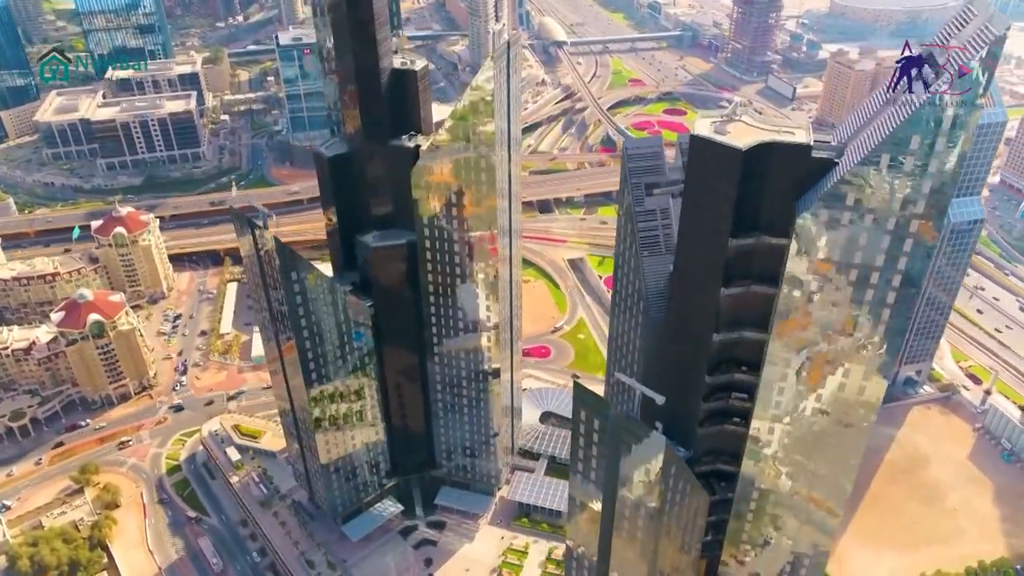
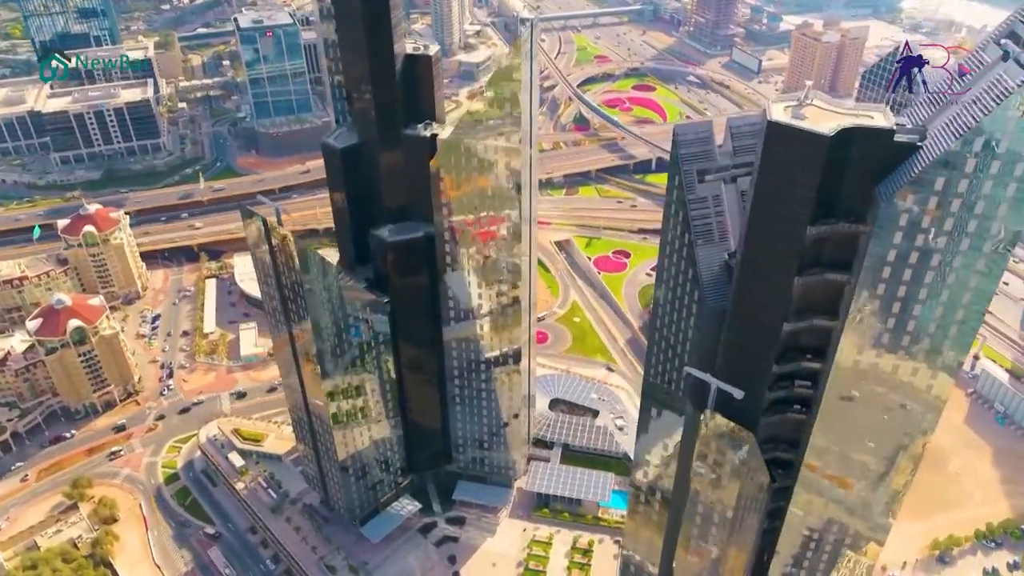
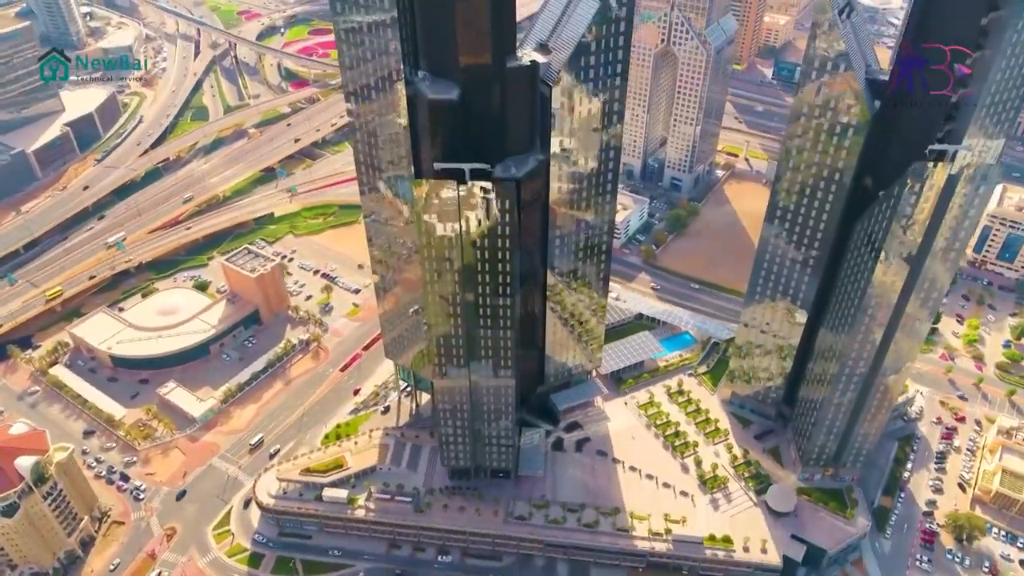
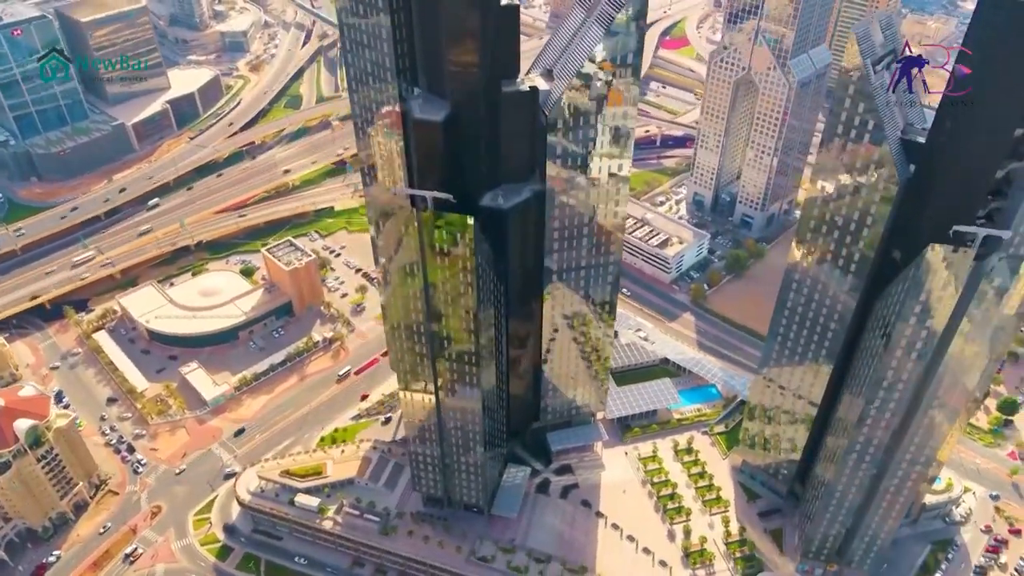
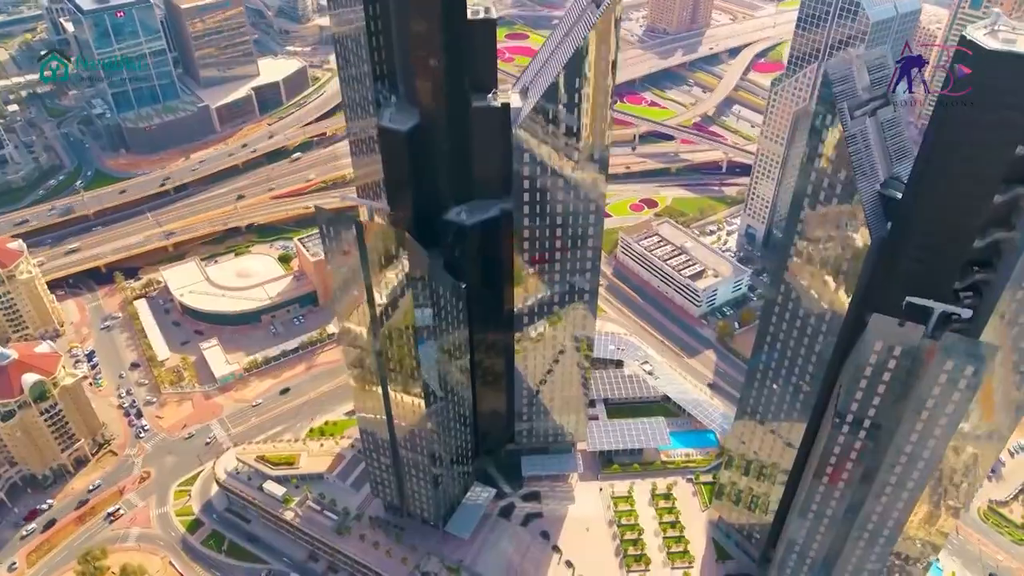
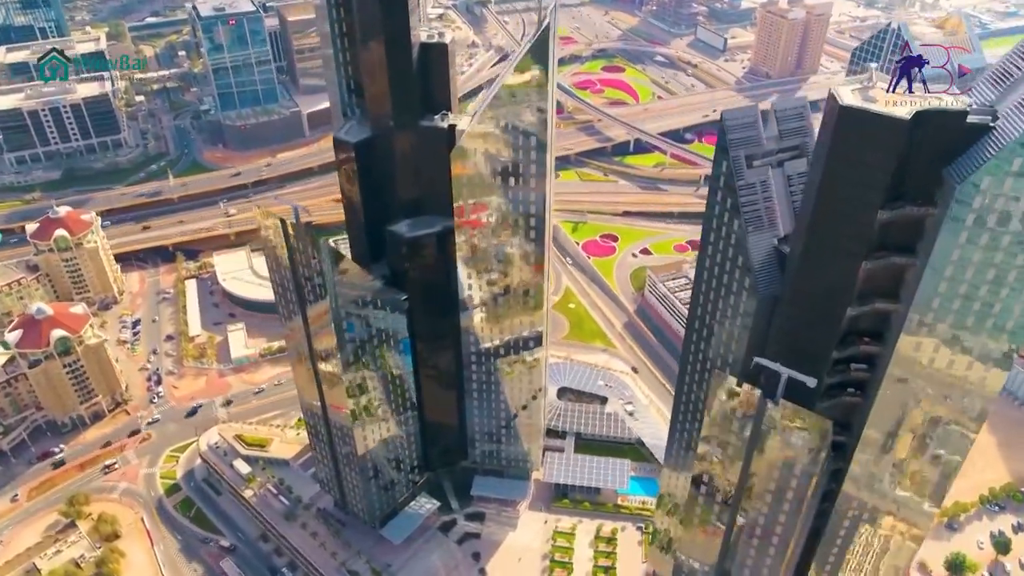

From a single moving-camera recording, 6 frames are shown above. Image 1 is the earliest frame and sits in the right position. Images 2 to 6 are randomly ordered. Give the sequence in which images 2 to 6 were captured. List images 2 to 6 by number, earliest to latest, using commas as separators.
2, 6, 5, 4, 3
